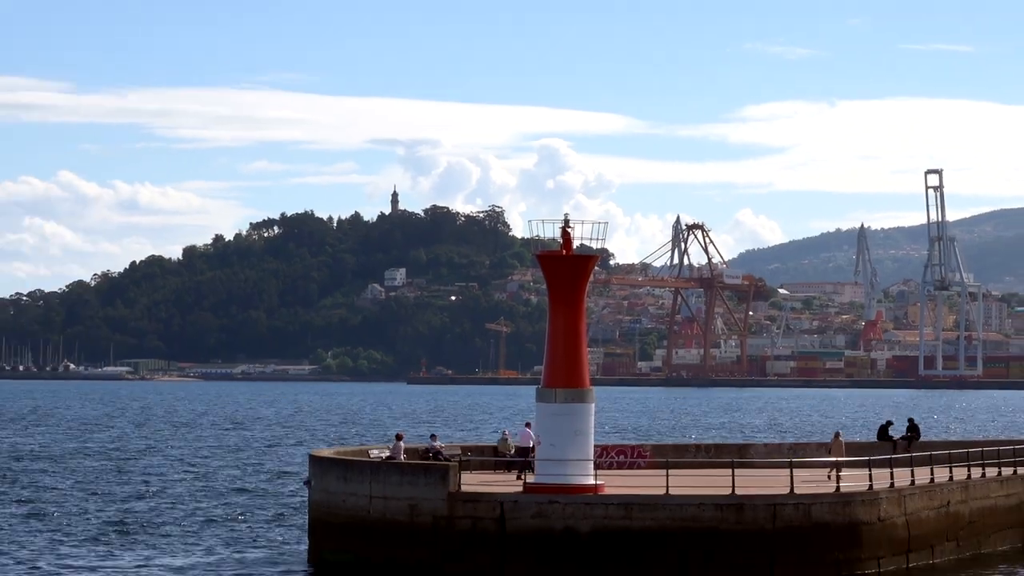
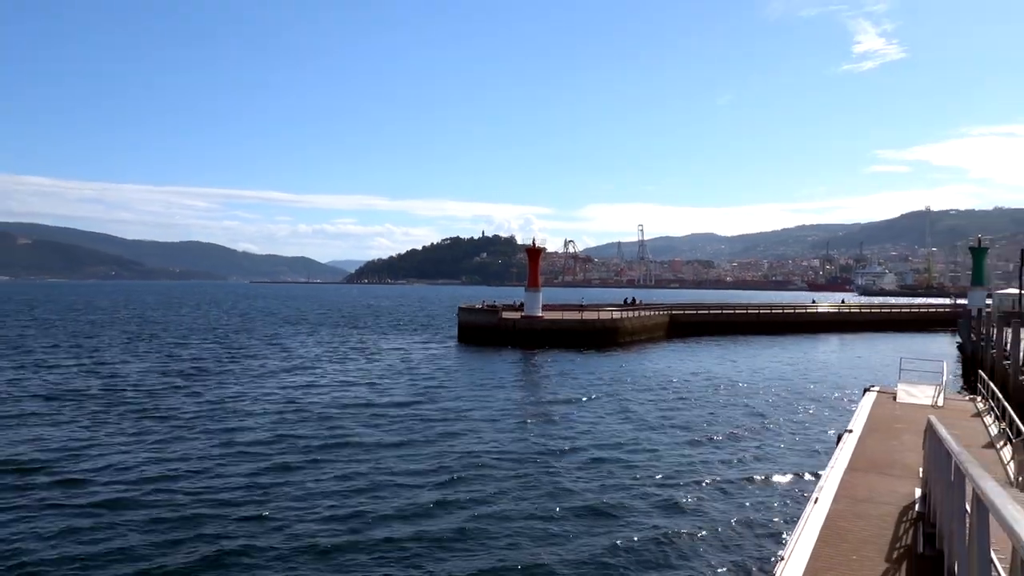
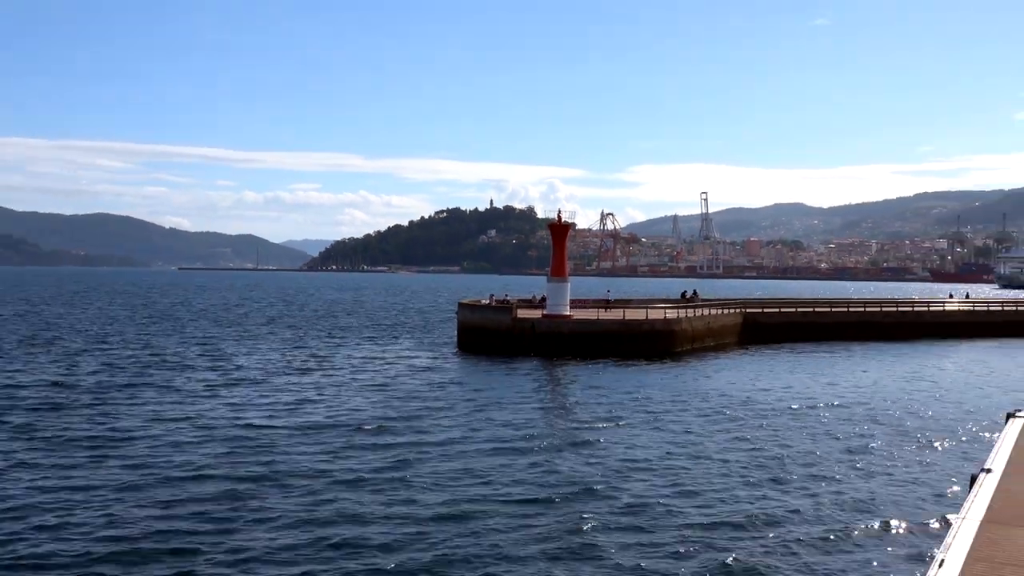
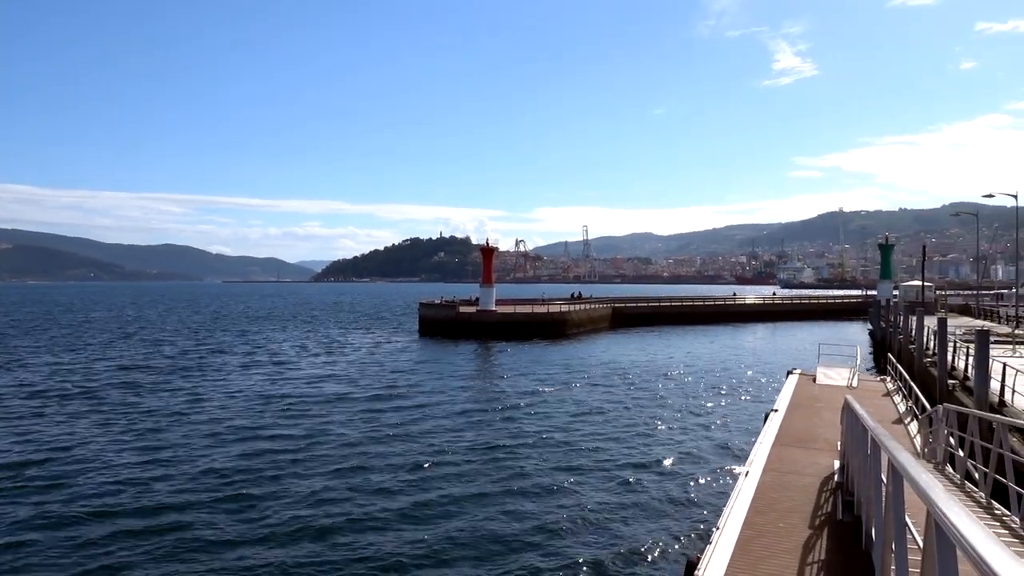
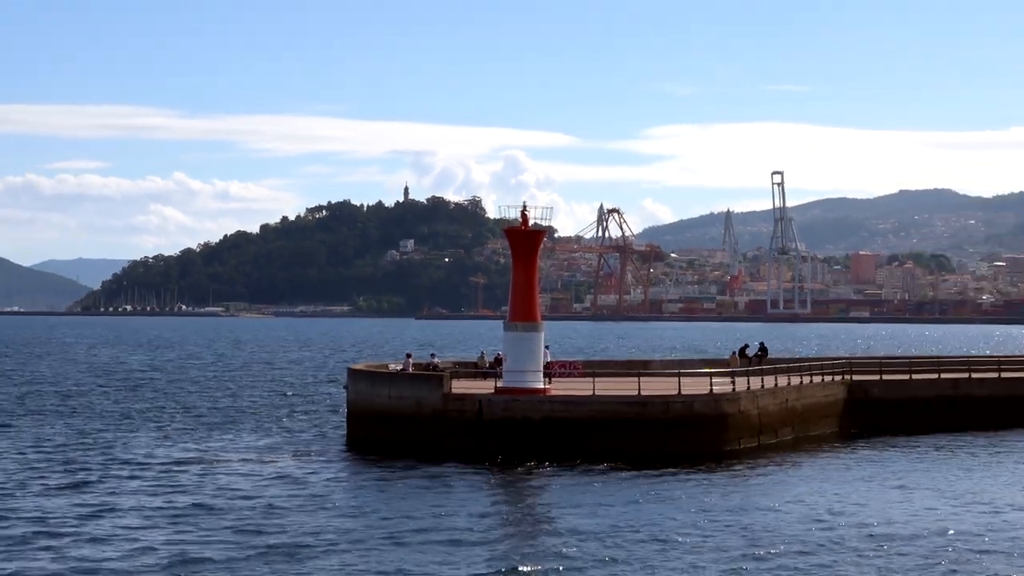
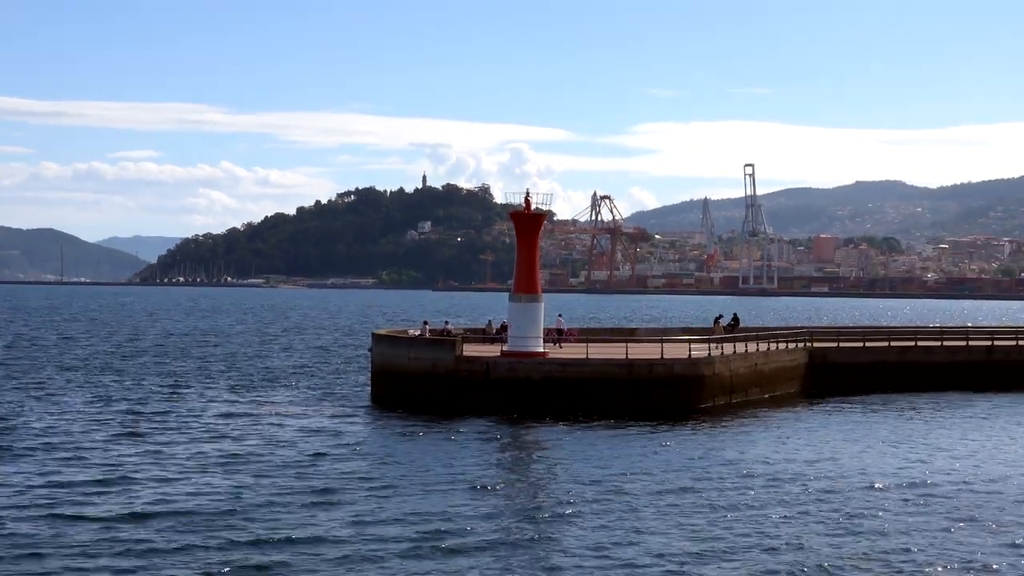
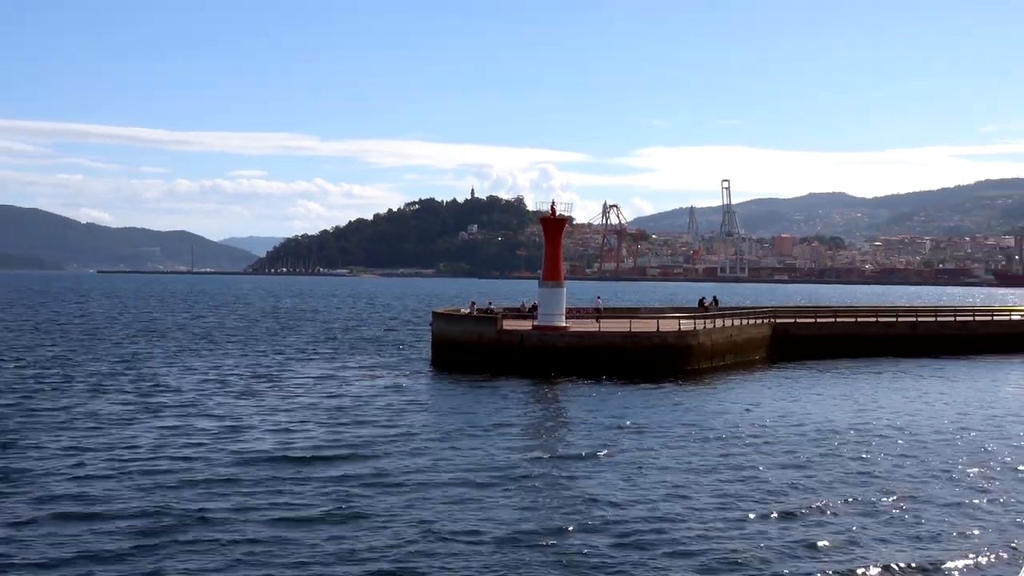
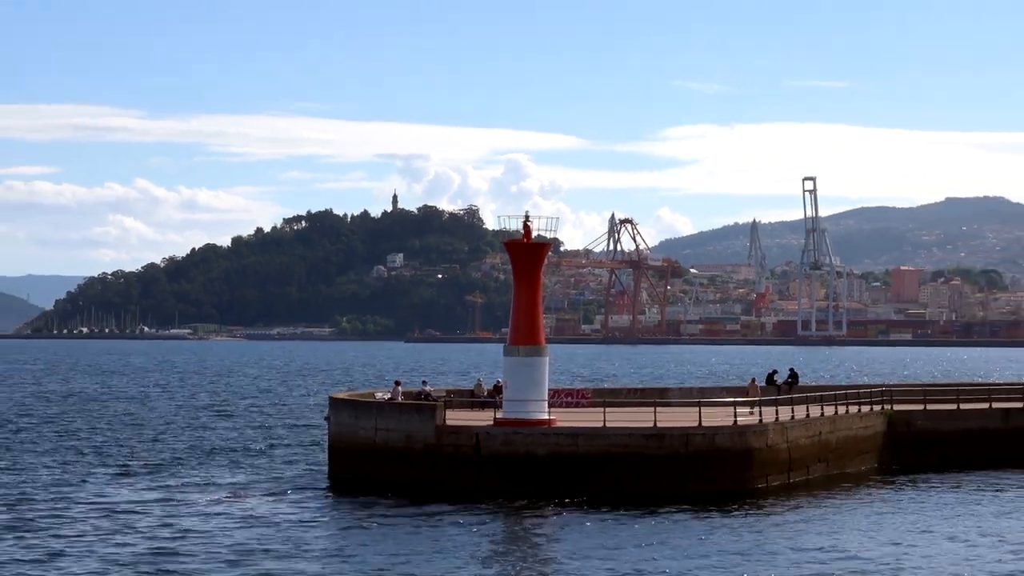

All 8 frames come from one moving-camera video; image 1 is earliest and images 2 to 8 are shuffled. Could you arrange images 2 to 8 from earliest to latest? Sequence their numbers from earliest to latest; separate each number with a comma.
8, 5, 6, 7, 3, 2, 4
